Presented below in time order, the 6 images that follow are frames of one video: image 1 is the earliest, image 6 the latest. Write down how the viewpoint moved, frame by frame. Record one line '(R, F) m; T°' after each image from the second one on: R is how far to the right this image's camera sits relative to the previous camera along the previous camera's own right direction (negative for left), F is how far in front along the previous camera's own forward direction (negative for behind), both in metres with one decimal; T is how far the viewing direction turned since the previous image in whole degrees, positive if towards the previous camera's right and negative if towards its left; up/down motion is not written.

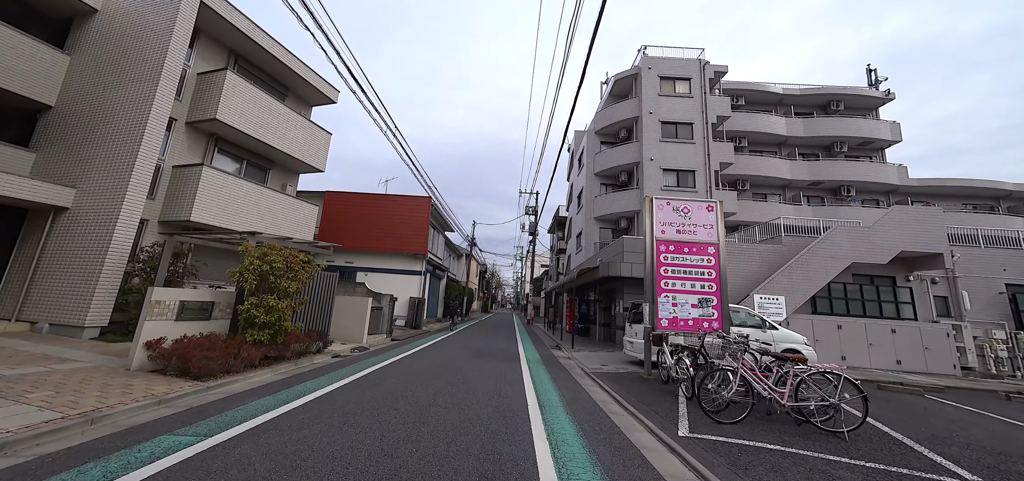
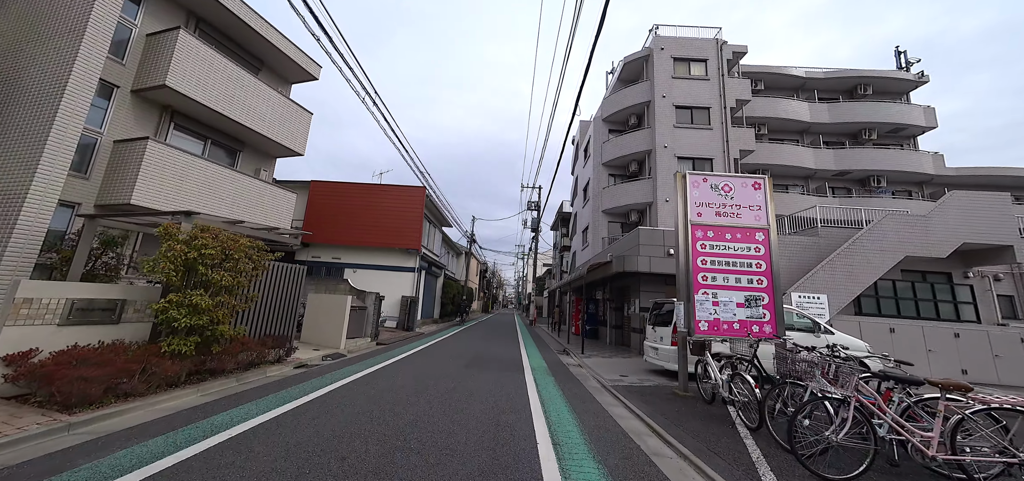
(0.0, +1.4) m; 0°
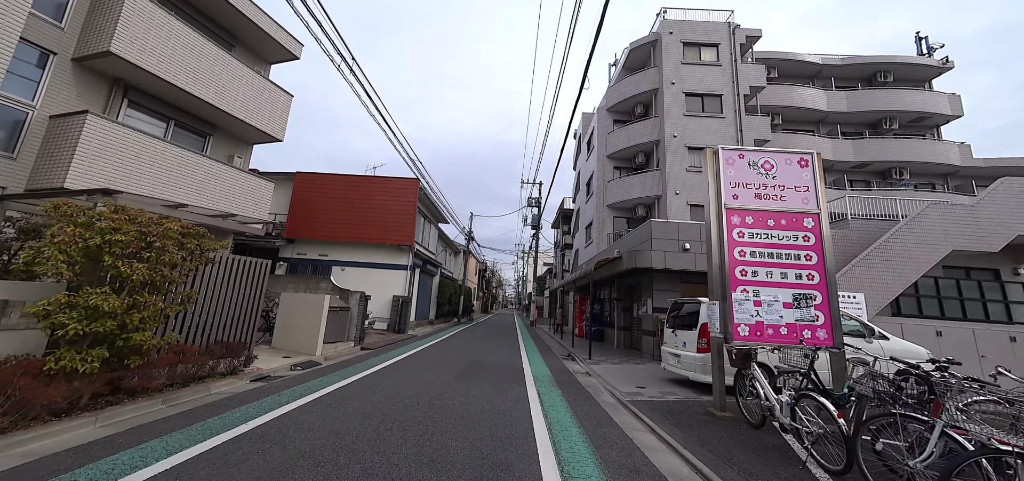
(0.0, +1.0) m; 0°
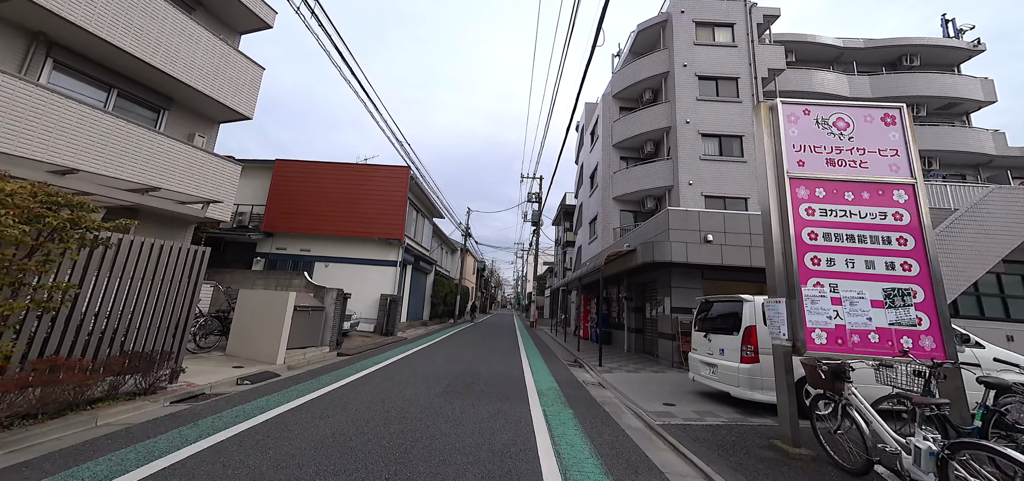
(0.0, +1.2) m; 0°
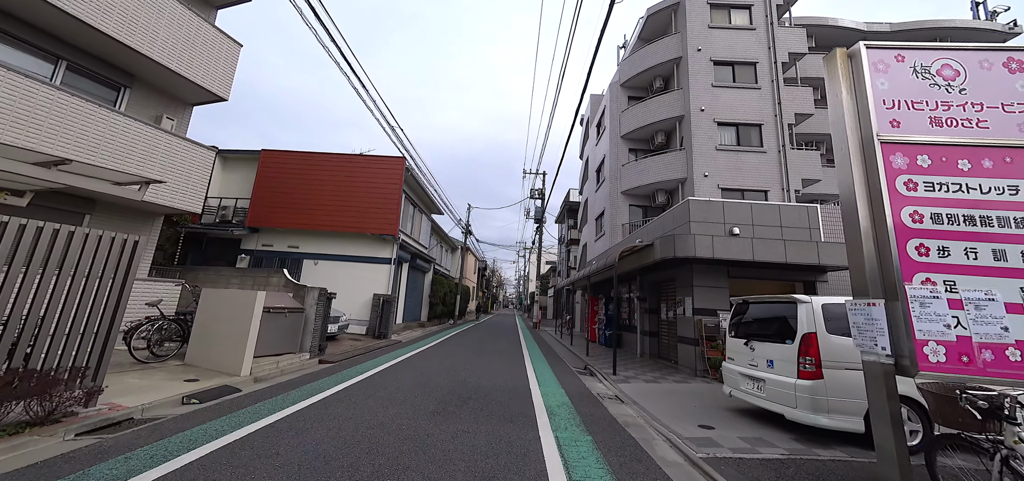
(0.0, +0.9) m; 0°
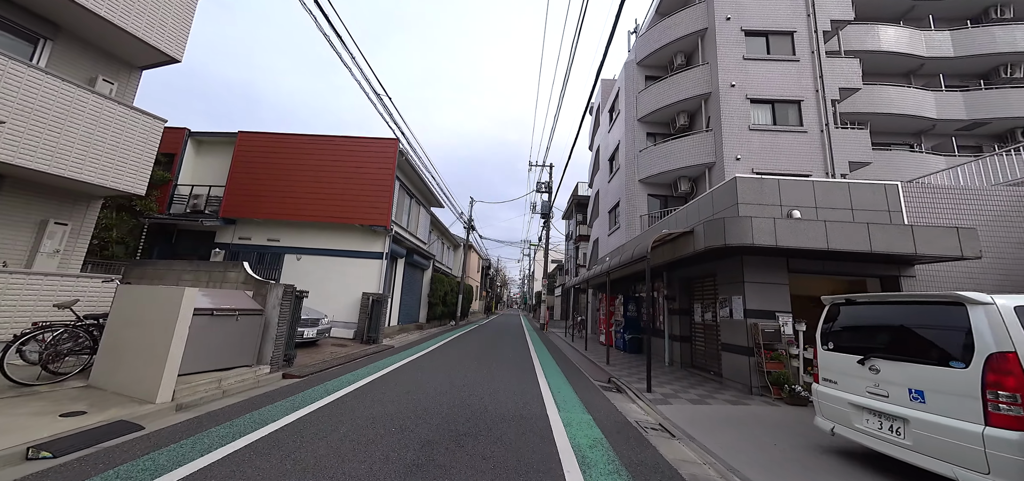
(-0.1, +1.4) m; -1°
